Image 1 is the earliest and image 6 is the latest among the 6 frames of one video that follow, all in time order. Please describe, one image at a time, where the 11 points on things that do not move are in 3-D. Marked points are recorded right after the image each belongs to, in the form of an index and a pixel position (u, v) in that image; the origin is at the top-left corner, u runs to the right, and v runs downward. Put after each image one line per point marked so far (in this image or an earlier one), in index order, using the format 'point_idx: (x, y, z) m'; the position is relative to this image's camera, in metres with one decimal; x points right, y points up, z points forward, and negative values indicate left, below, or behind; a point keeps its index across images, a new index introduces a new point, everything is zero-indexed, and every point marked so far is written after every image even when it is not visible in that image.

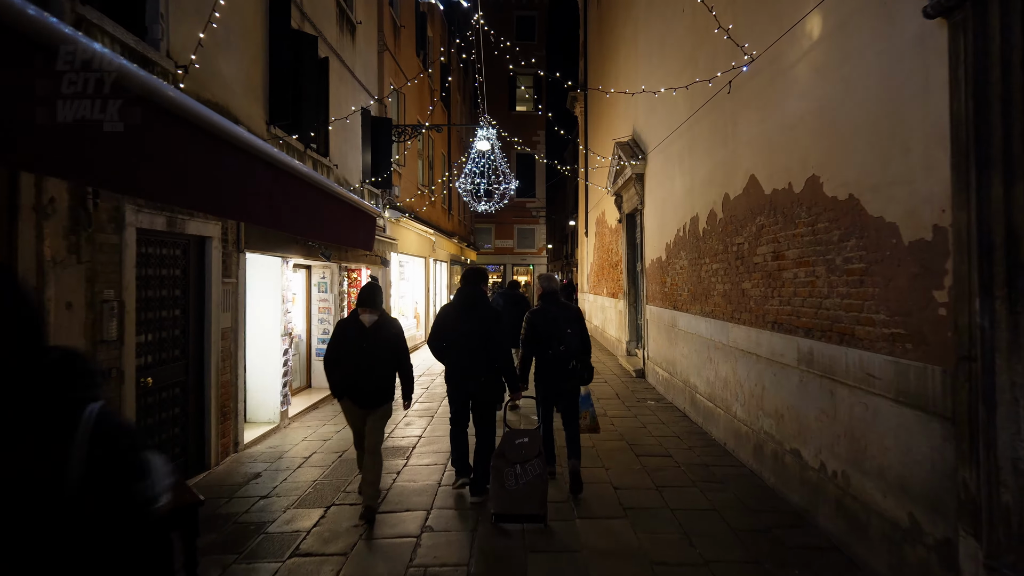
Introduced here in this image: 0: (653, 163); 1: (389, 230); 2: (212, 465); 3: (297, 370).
0: (+1.8, +1.6, +8.3) m
1: (-2.1, +1.0, +11.1) m
2: (-2.2, -1.3, +4.8) m
3: (-2.7, -1.0, +7.9) m
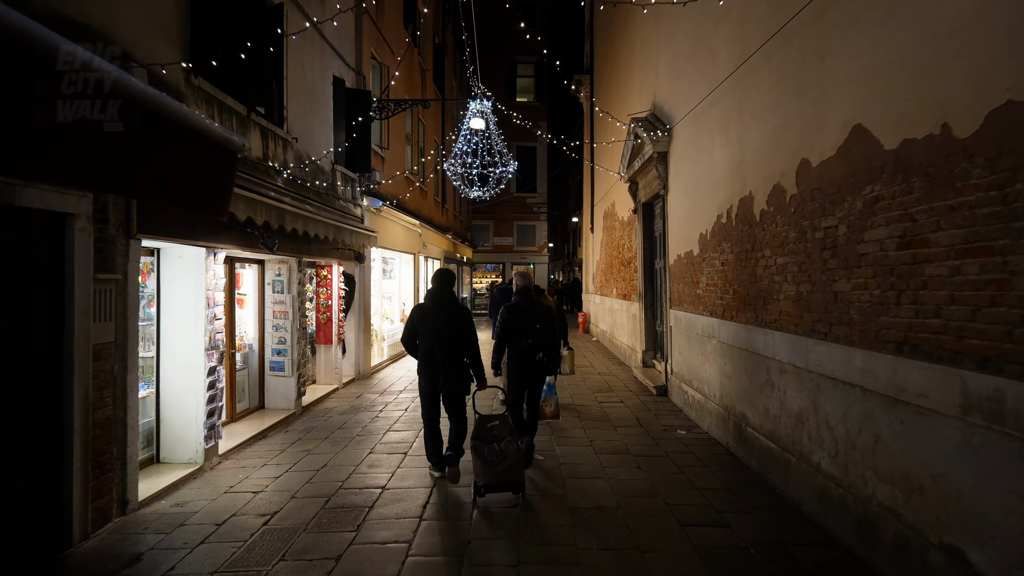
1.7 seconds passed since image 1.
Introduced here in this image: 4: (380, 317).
0: (+1.8, +1.6, +6.9) m
1: (-2.1, +1.0, +9.6) m
2: (-2.3, -1.3, +3.4) m
3: (-2.7, -1.0, +6.5) m
4: (-2.3, -0.5, +11.0) m
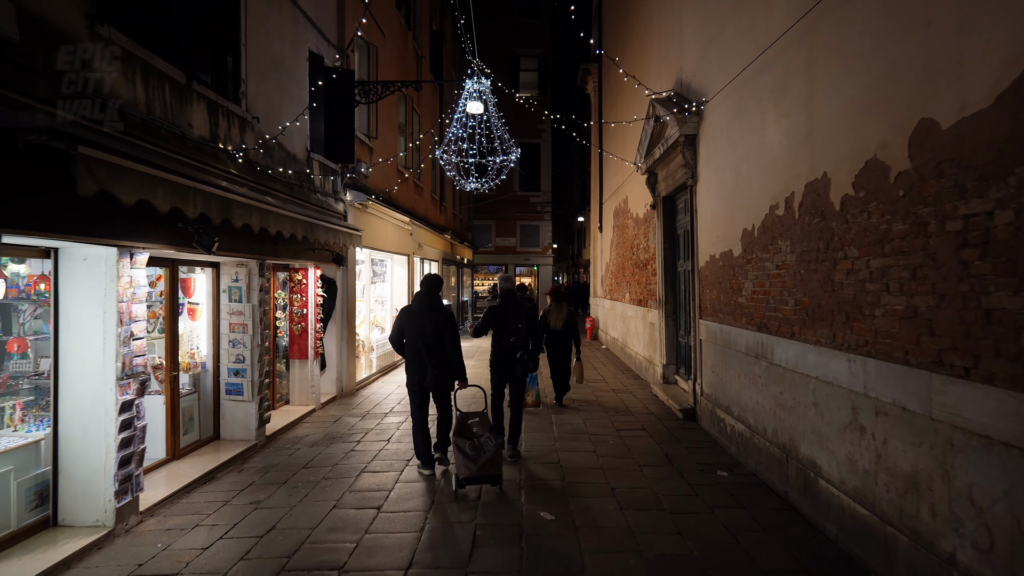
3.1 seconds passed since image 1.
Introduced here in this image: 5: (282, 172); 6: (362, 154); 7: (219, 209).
0: (+1.8, +1.5, +5.8) m
1: (-2.1, +0.9, +8.6) m
2: (-2.3, -1.4, +2.3) m
3: (-2.7, -1.1, +5.4) m
4: (-2.2, -0.6, +9.9) m
5: (-2.2, +1.1, +6.3) m
6: (-2.1, +1.9, +8.9) m
7: (-2.0, +0.5, +4.4) m
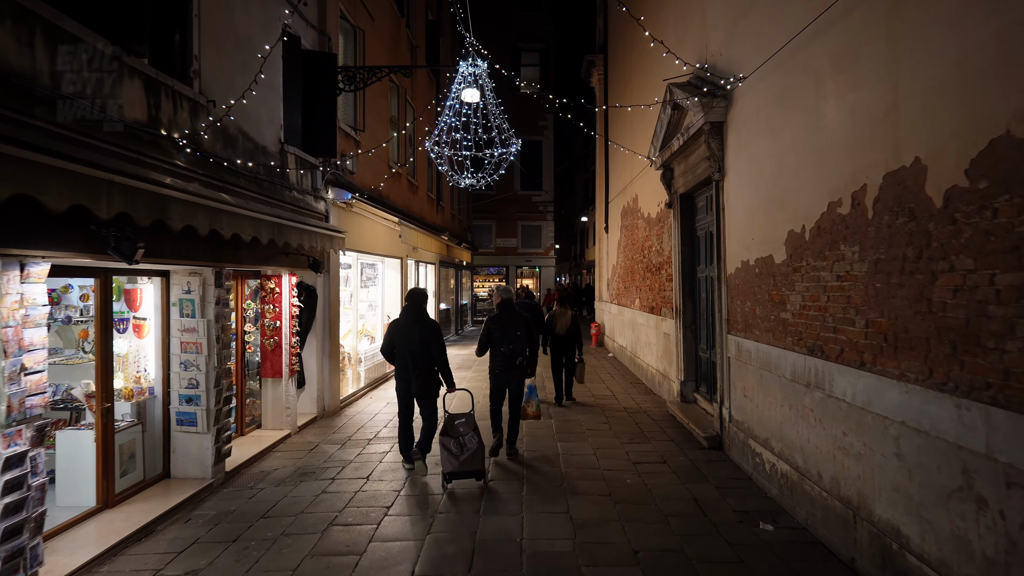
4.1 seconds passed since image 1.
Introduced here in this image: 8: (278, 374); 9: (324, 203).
0: (+1.8, +1.5, +4.9) m
1: (-2.1, +0.8, +7.7) m
2: (-2.3, -1.5, +1.5) m
3: (-2.7, -1.2, +4.6) m
4: (-2.2, -0.7, +9.1) m
5: (-2.2, +1.0, +5.5) m
6: (-2.1, +1.8, +8.1) m
7: (-2.0, +0.5, +3.6) m
8: (-2.4, -0.9, +6.5) m
9: (-2.2, +1.0, +7.4) m
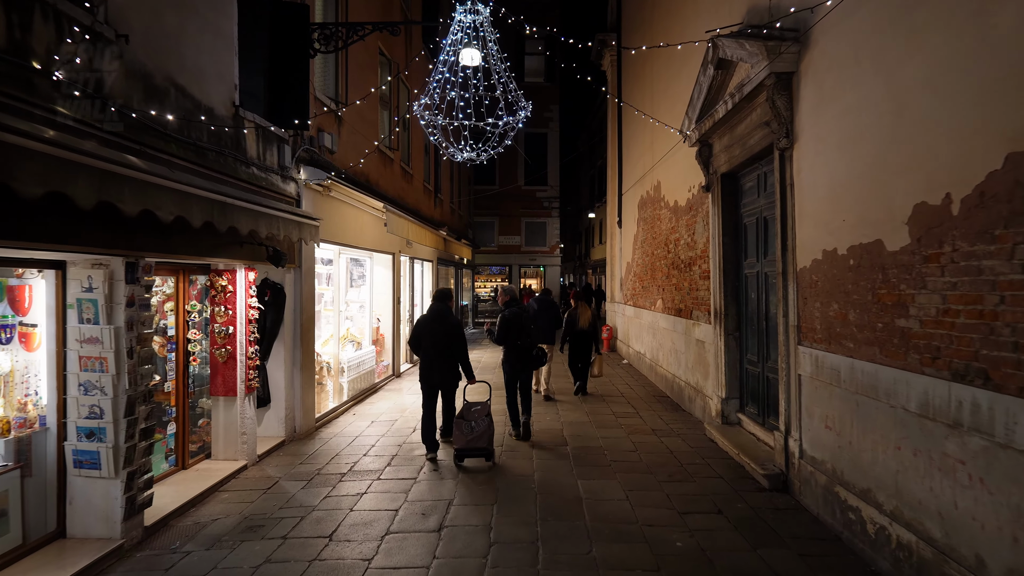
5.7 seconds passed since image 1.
0: (+1.9, +1.5, +3.7) m
1: (-2.0, +0.9, +6.5) m
2: (-2.2, -1.5, +0.3) m
3: (-2.6, -1.1, +3.4) m
4: (-2.1, -0.7, +7.8) m
5: (-2.2, +1.1, +4.2) m
6: (-2.0, +1.8, +6.9) m
7: (-2.0, +0.5, +2.4) m
8: (-2.3, -0.8, +5.3) m
9: (-2.1, +1.0, +6.2) m
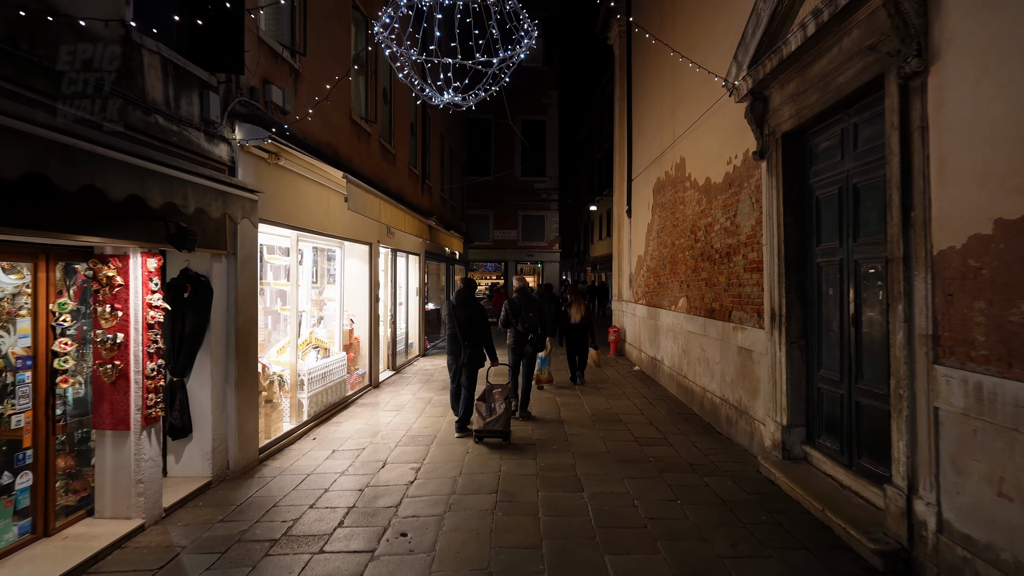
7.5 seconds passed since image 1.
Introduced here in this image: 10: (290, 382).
0: (+1.9, +1.5, +2.3) m
1: (-2.1, +0.9, +5.1) m
2: (-2.2, -1.4, -1.2) m
3: (-2.6, -1.1, +1.9) m
4: (-2.2, -0.6, +6.4) m
5: (-2.2, +1.1, +2.8) m
6: (-2.0, +1.8, +5.5) m
7: (-2.0, +0.5, +1.0) m
8: (-2.3, -0.8, +3.8) m
9: (-2.1, +1.0, +4.7) m
10: (-2.1, -0.9, +6.2) m
